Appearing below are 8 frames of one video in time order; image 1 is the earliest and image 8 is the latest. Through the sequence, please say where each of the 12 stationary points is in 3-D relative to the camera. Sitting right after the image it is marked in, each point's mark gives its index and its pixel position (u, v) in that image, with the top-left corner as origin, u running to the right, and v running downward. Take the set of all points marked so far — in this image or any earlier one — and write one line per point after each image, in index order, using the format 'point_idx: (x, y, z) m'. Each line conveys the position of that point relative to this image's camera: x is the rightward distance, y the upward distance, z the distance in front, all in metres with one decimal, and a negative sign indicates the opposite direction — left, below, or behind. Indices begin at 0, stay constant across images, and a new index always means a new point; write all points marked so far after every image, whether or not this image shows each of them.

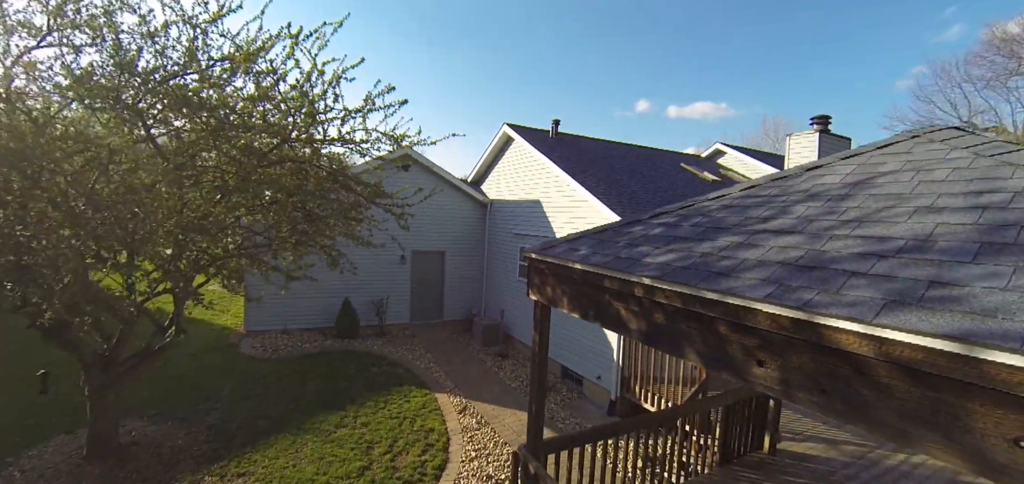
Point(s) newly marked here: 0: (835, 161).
0: (+3.0, +0.7, +4.6) m
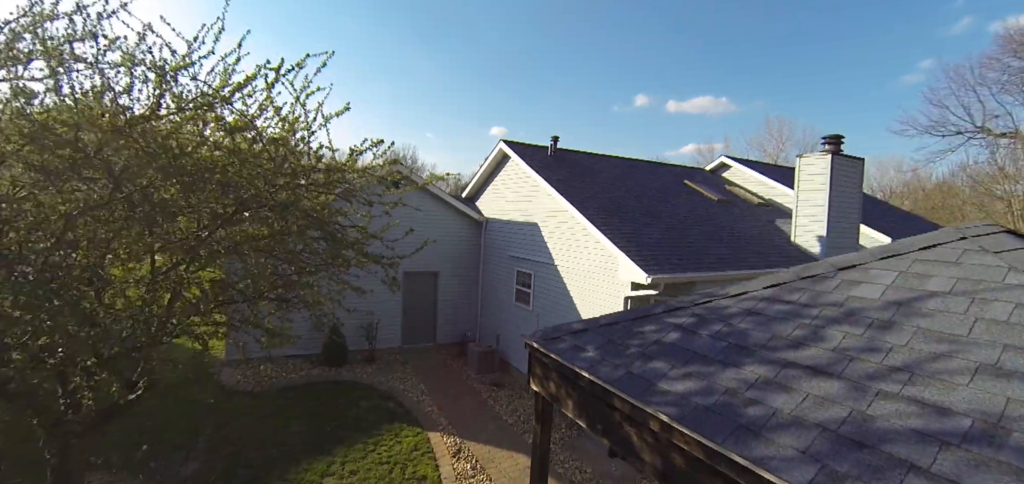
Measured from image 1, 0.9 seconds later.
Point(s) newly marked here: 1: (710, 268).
0: (+3.0, -0.2, +4.2) m
1: (+3.6, -0.4, +8.9) m
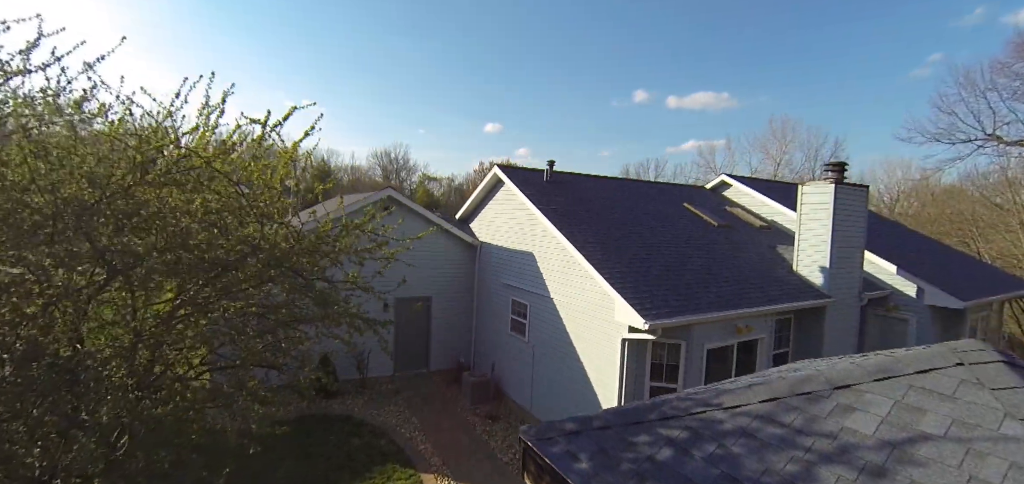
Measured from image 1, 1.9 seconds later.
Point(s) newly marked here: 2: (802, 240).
0: (+3.0, -1.2, +4.1) m
1: (+3.5, -1.1, +8.8) m
2: (+6.2, 0.0, +10.9) m
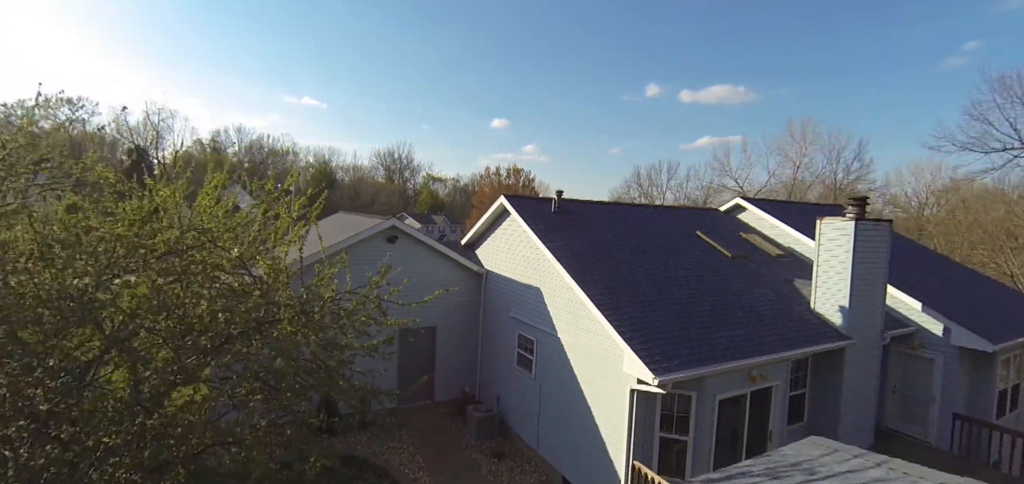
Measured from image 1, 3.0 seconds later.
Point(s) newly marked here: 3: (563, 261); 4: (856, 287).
0: (+3.0, -2.3, +3.9) m
1: (+3.6, -2.0, +8.6) m
2: (+6.3, -0.7, +10.5) m
3: (+1.0, -0.4, +9.9) m
4: (+6.8, -0.9, +9.9) m
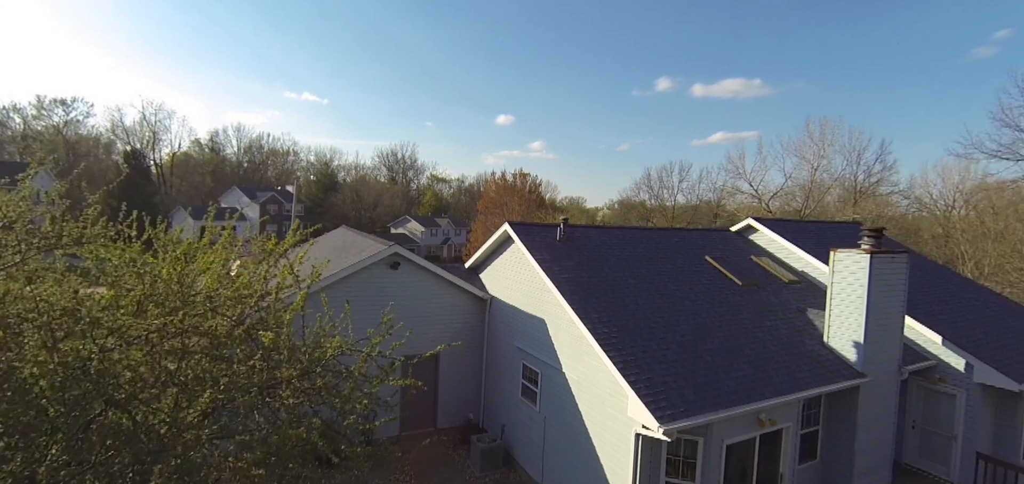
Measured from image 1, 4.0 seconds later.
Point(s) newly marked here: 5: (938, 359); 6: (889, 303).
0: (+3.0, -3.3, +3.6) m
1: (+3.7, -2.7, +8.3) m
2: (+6.4, -1.4, +10.1) m
3: (+1.1, -1.0, +9.5) m
4: (+6.8, -1.6, +9.6) m
5: (+8.5, -2.4, +10.1) m
6: (+7.3, -1.2, +9.7) m
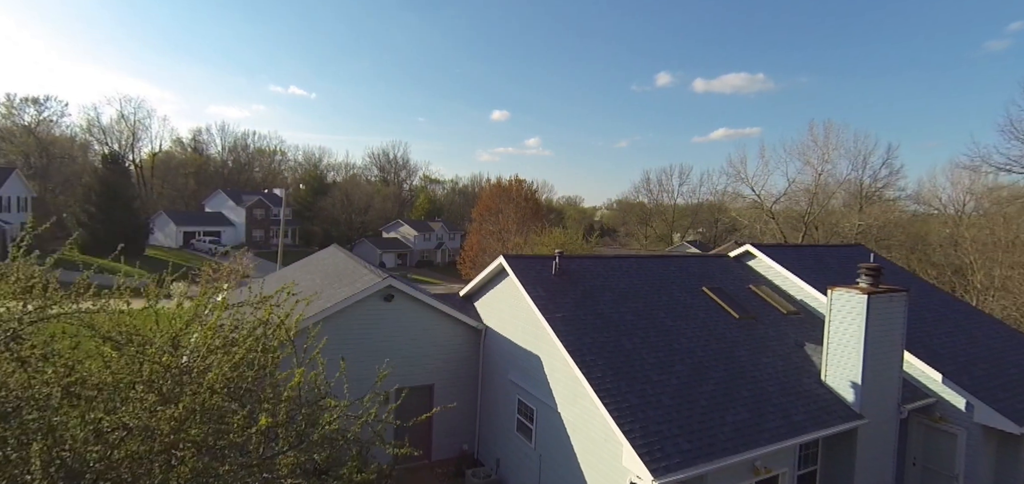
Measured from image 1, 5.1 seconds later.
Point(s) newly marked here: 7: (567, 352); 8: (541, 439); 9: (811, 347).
0: (+3.0, -4.4, +3.5) m
1: (+3.6, -3.5, +8.1) m
2: (+6.4, -2.1, +9.9) m
3: (+1.0, -1.7, +9.2) m
4: (+6.8, -2.3, +9.3) m
5: (+8.4, -3.1, +9.9) m
6: (+7.2, -1.9, +9.5) m
7: (+1.0, -2.0, +9.0) m
8: (+0.6, -3.9, +9.7) m
9: (+6.4, -2.2, +10.6) m
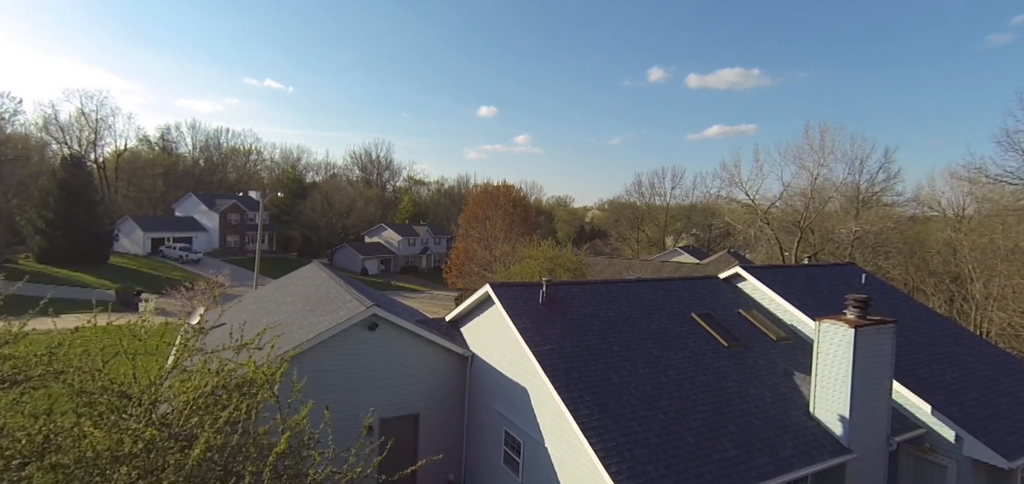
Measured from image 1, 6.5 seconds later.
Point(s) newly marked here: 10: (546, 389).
0: (+3.0, -5.2, +3.2) m
1: (+3.4, -4.1, +7.8) m
2: (+6.1, -2.6, +9.6) m
3: (+0.8, -2.3, +8.8) m
4: (+6.6, -2.9, +9.1) m
5: (+8.2, -3.6, +9.7) m
6: (+7.0, -2.5, +9.2) m
7: (+0.9, -2.6, +8.5) m
8: (+0.4, -4.4, +9.4) m
9: (+6.2, -2.7, +10.3) m
10: (+0.8, -2.7, +8.9) m
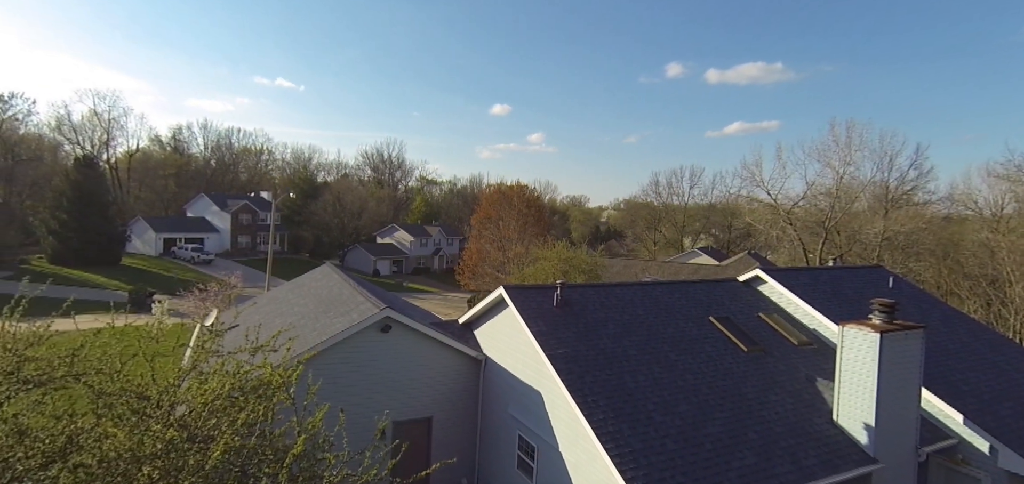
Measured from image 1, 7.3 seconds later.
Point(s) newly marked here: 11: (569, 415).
0: (+3.1, -5.3, +2.8) m
1: (+3.7, -4.2, +7.4) m
2: (+6.4, -2.7, +9.1) m
3: (+1.0, -2.3, +8.4) m
4: (+6.8, -2.9, +8.5) m
5: (+8.5, -3.7, +9.2) m
6: (+7.3, -2.5, +8.7) m
7: (+1.1, -2.6, +8.1) m
8: (+0.7, -4.5, +9.0) m
9: (+6.5, -2.7, +9.8) m
10: (+1.0, -2.7, +8.5) m
11: (+1.2, -3.1, +8.2) m
